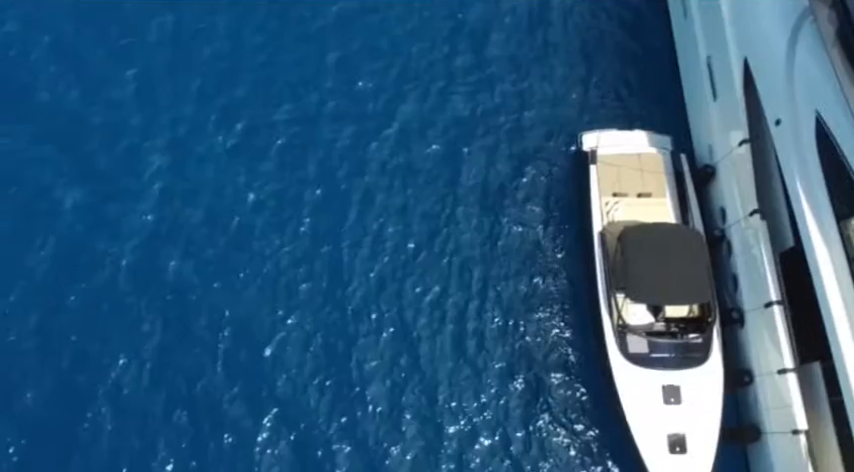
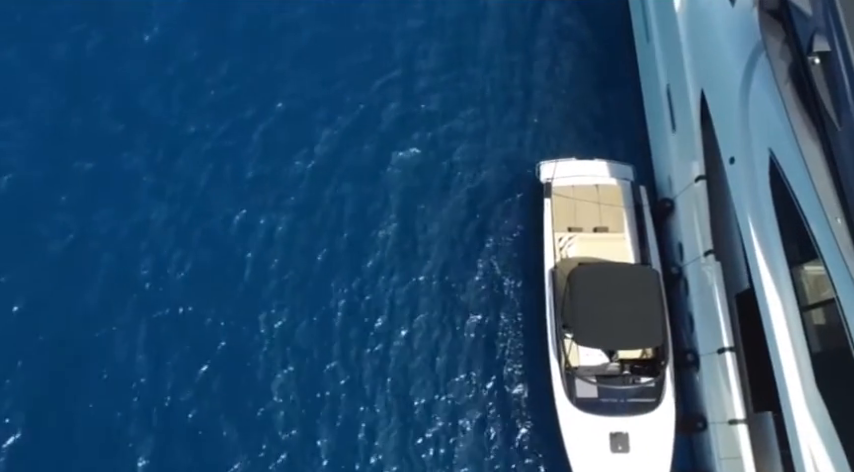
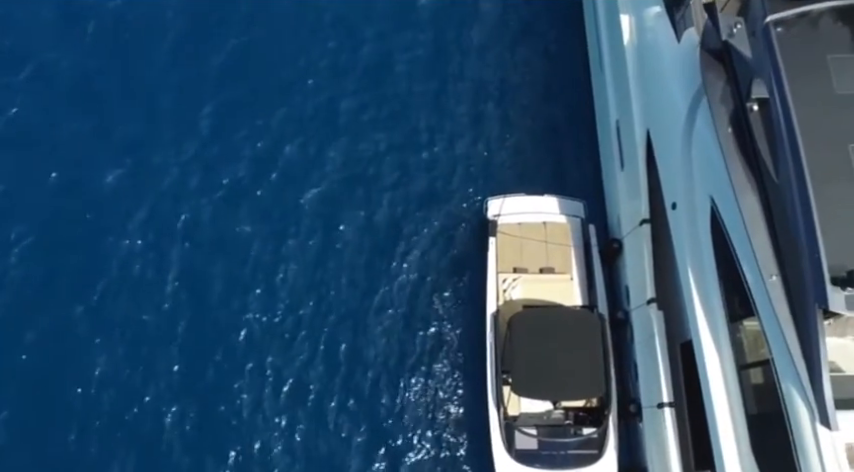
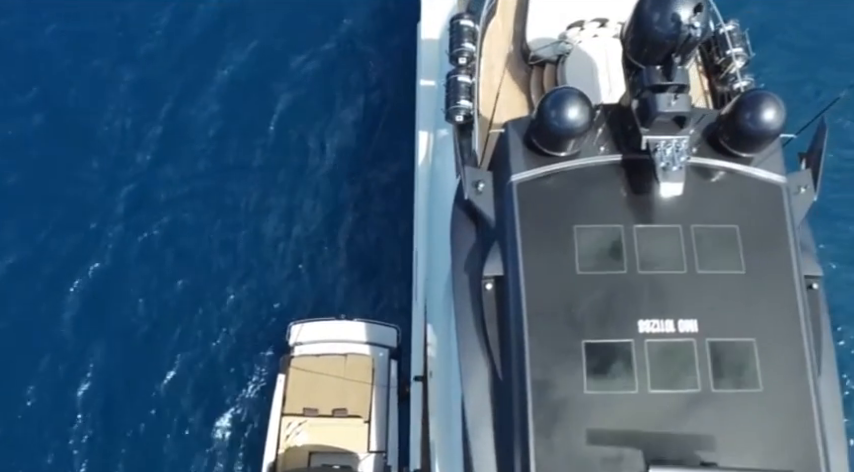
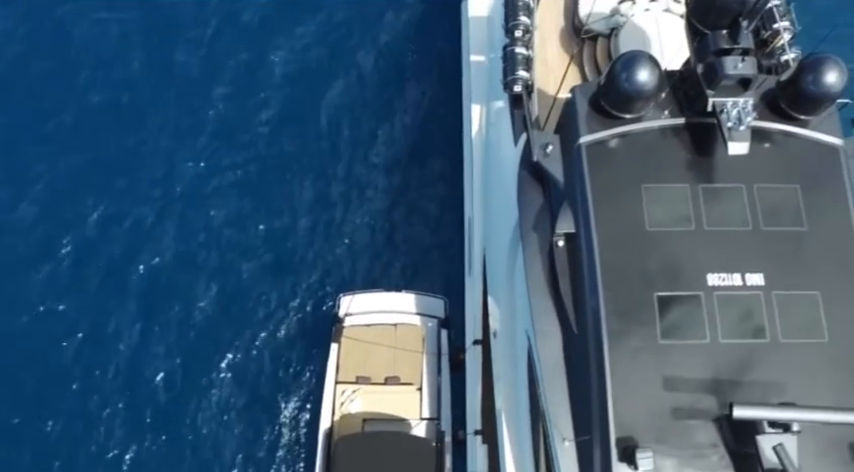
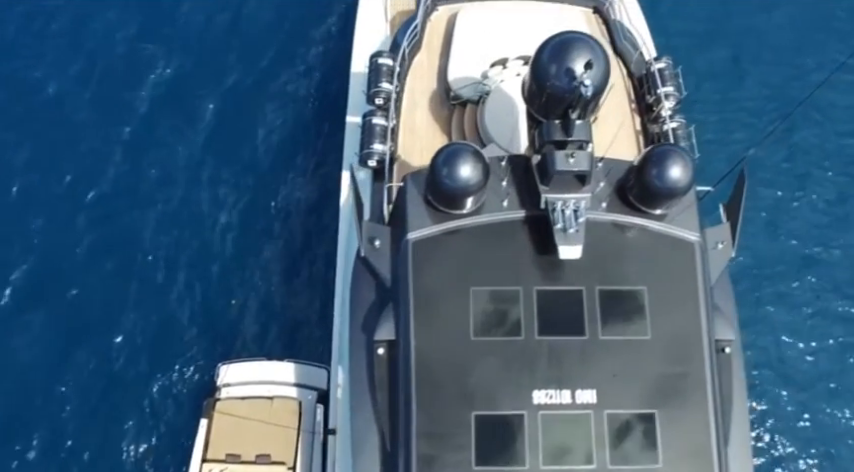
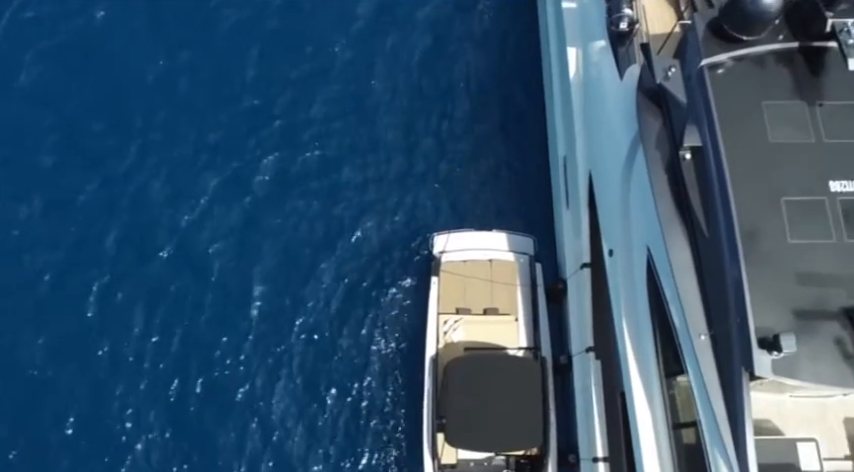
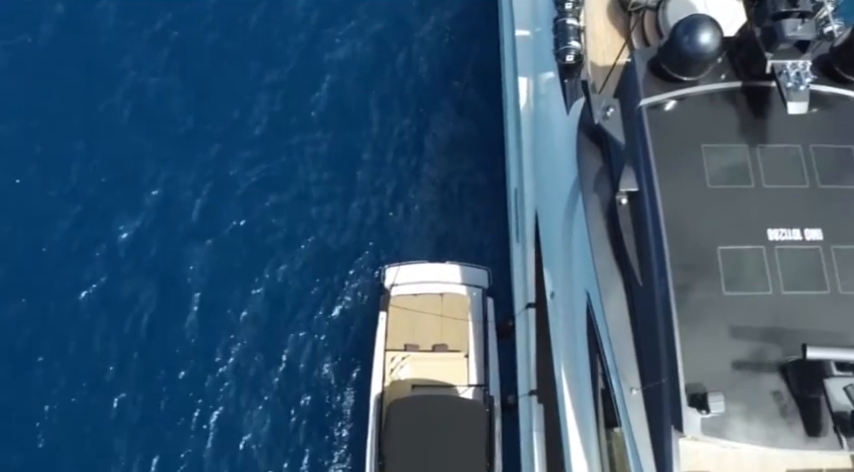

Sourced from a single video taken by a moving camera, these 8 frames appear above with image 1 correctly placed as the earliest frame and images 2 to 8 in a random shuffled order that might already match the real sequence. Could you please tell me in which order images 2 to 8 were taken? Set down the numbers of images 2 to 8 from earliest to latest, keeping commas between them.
2, 3, 7, 8, 5, 4, 6
